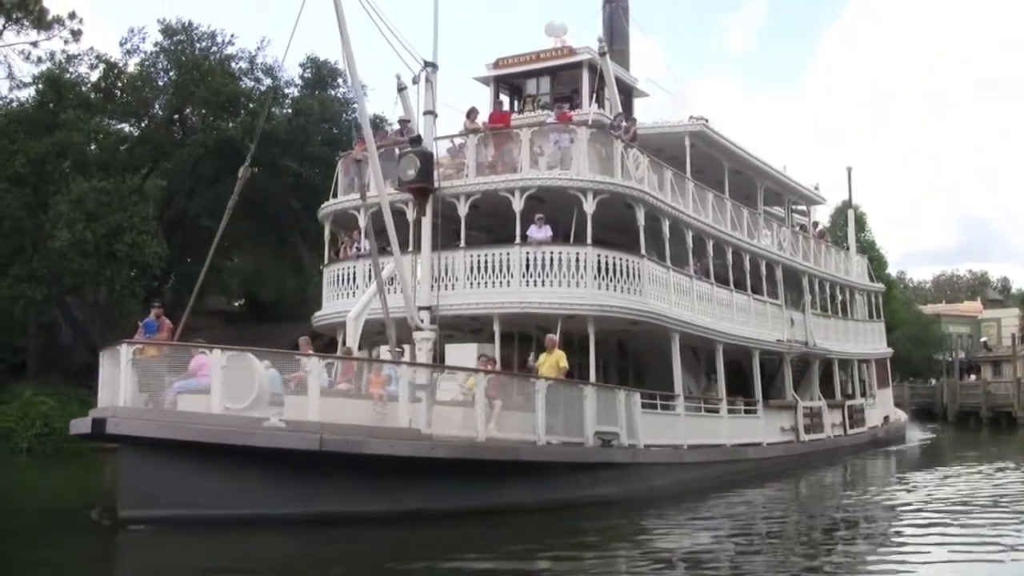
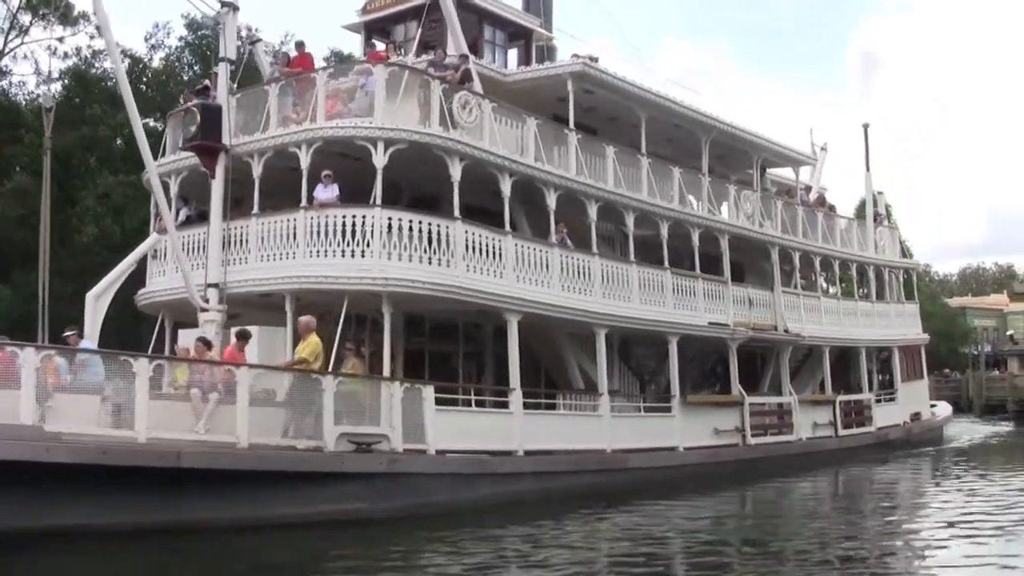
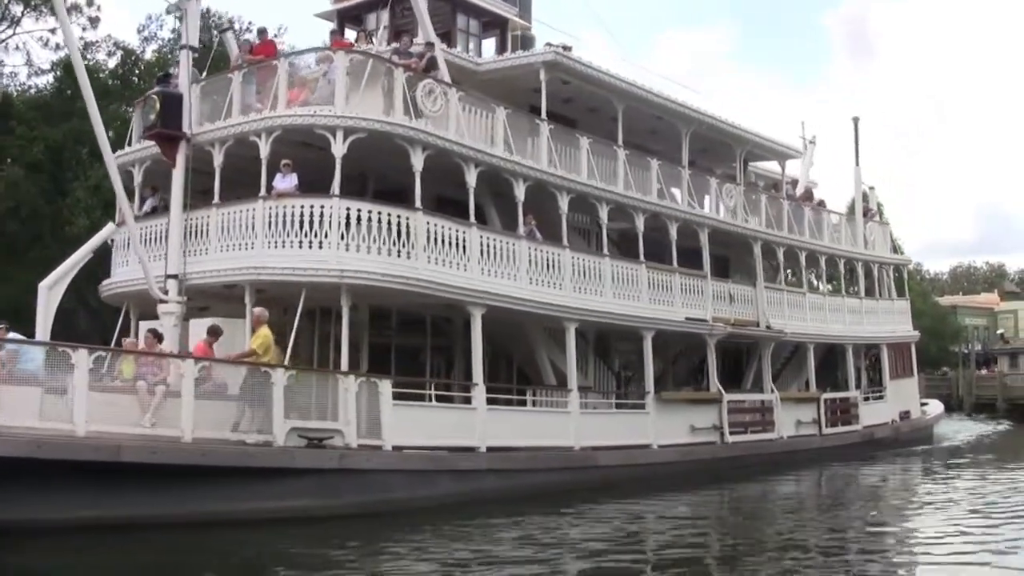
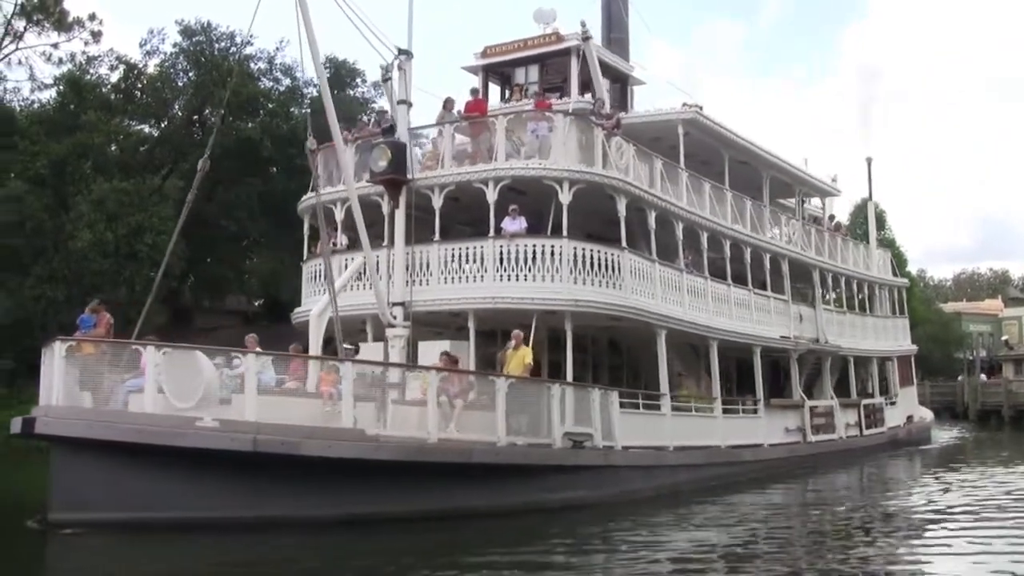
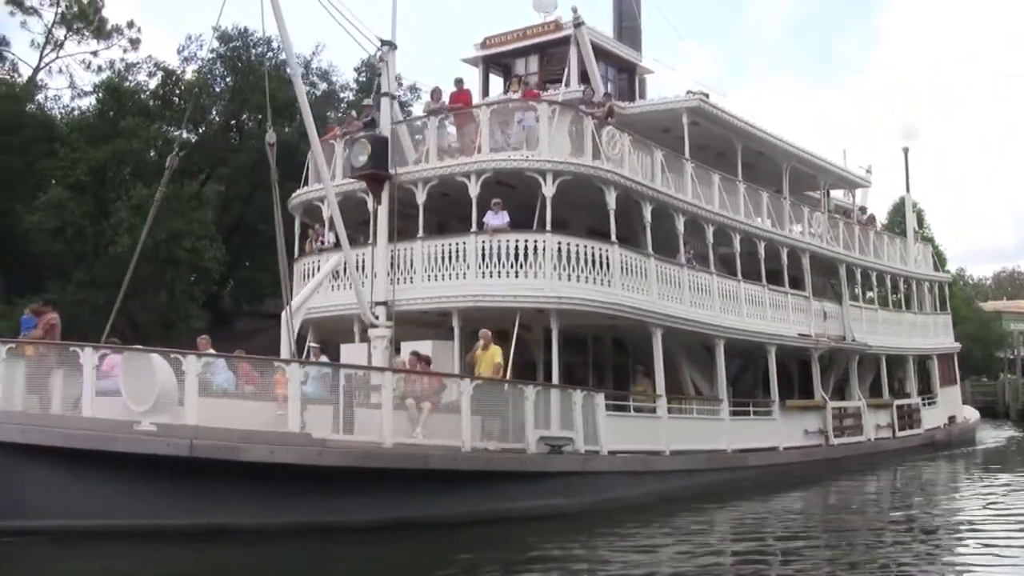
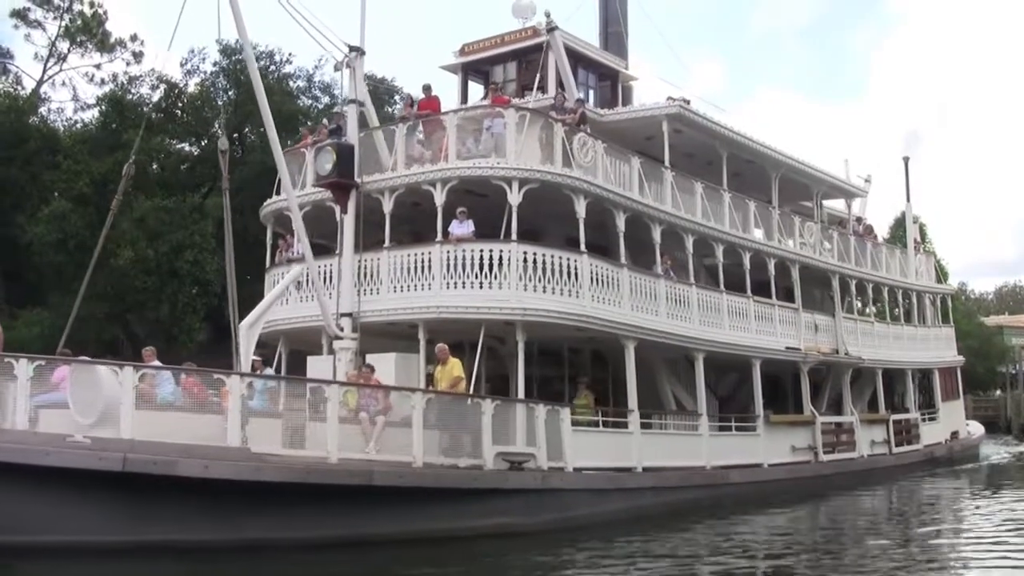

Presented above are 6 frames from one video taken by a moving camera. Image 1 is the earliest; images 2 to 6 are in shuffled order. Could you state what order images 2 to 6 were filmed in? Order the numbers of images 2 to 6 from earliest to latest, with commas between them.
4, 5, 6, 2, 3
